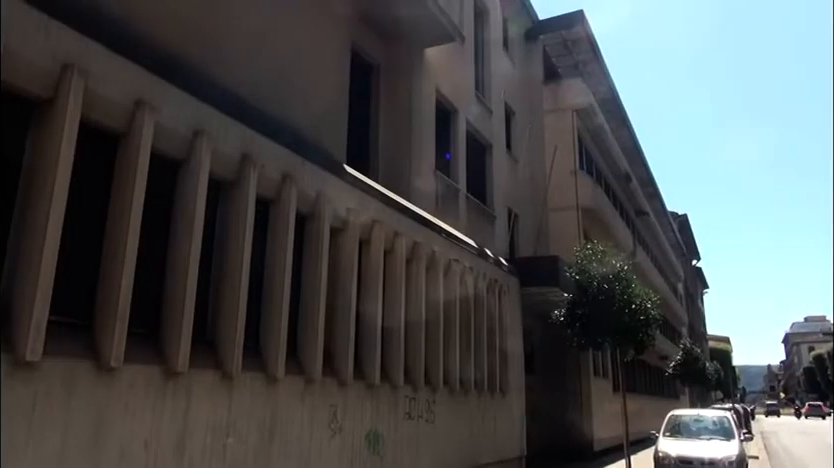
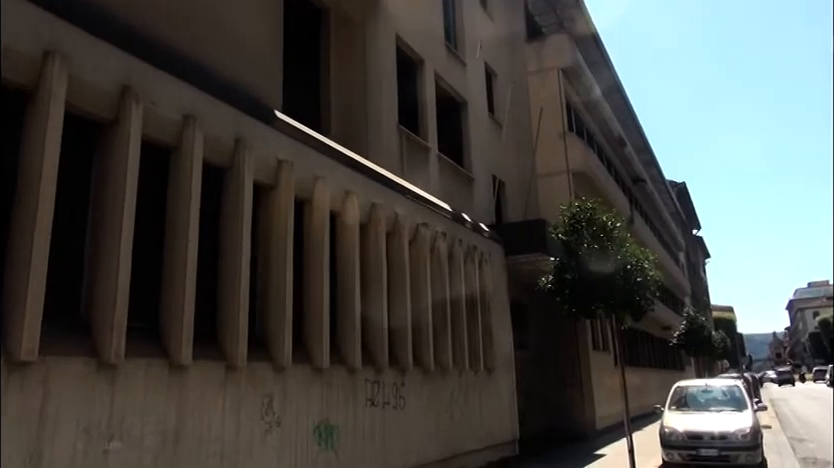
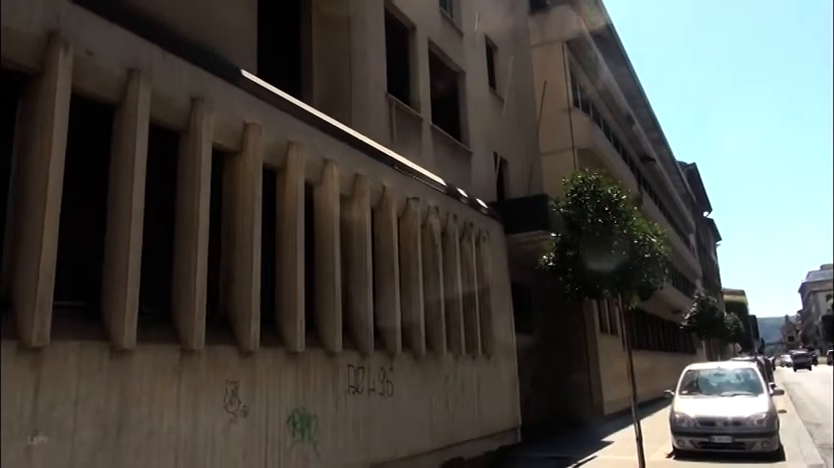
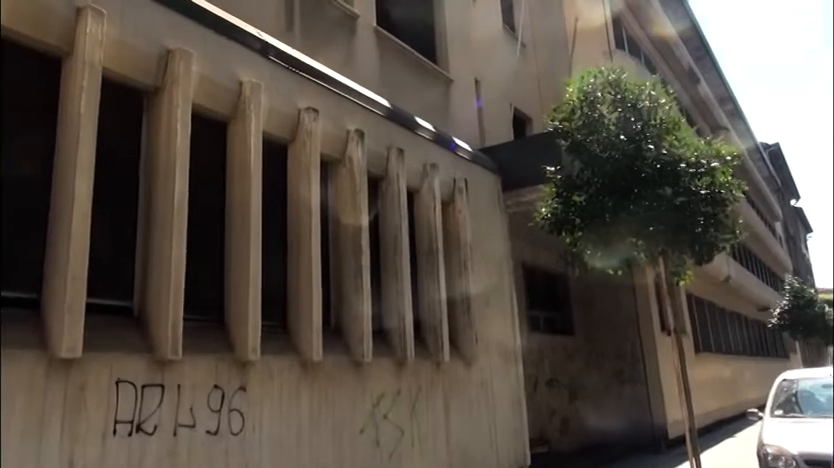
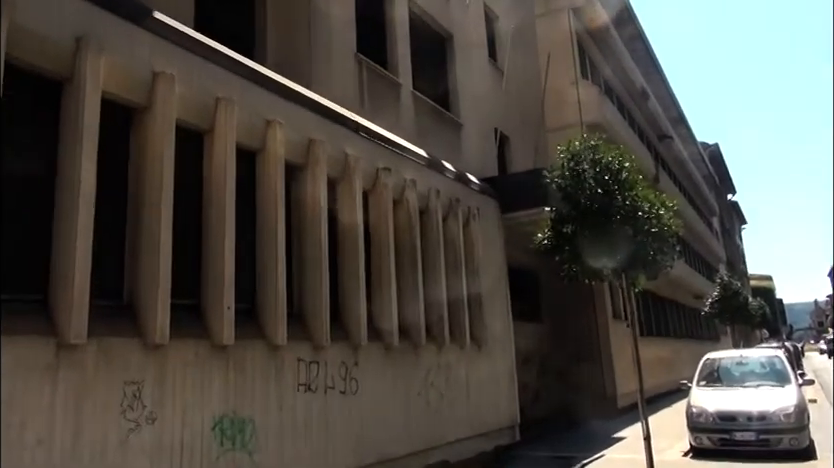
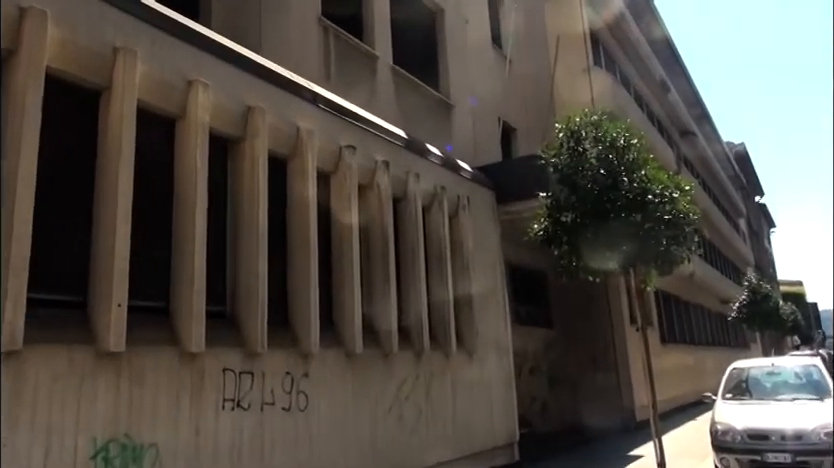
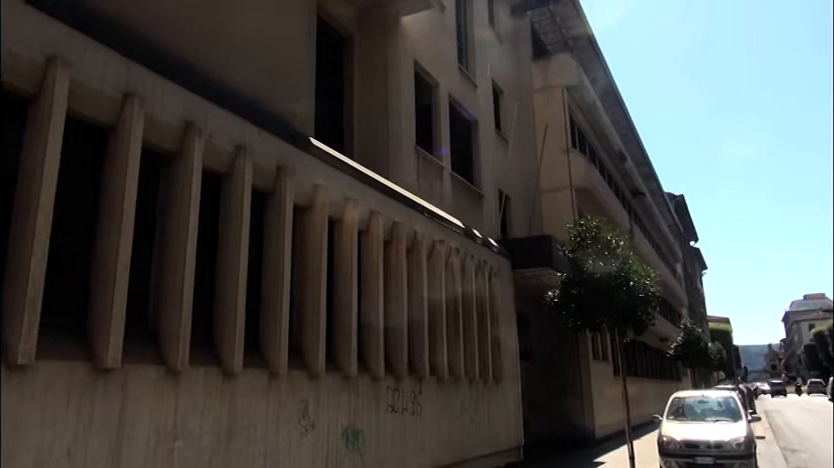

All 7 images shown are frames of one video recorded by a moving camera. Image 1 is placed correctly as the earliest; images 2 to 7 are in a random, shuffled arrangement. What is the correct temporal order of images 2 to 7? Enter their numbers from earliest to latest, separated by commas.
7, 2, 3, 5, 6, 4
